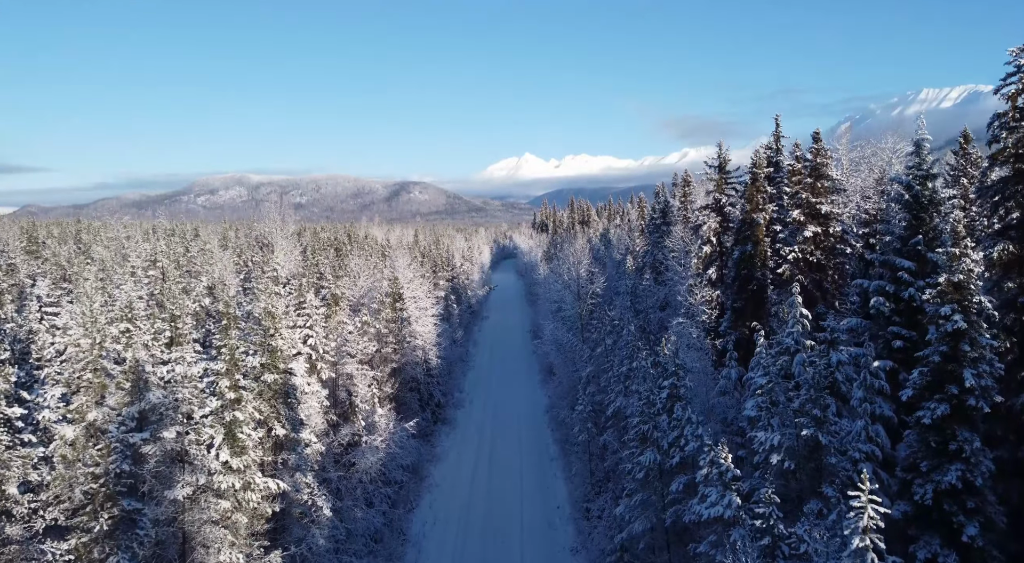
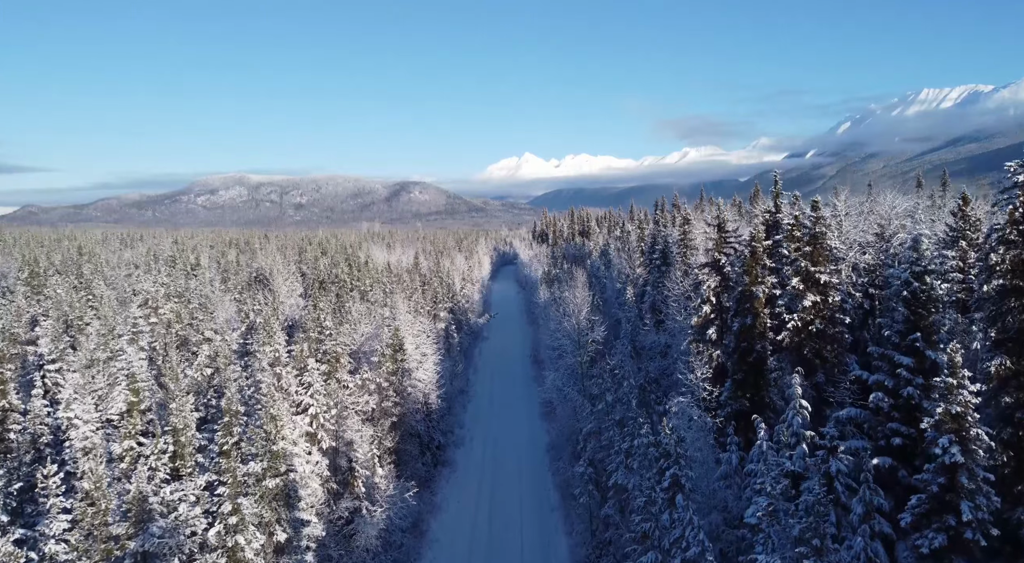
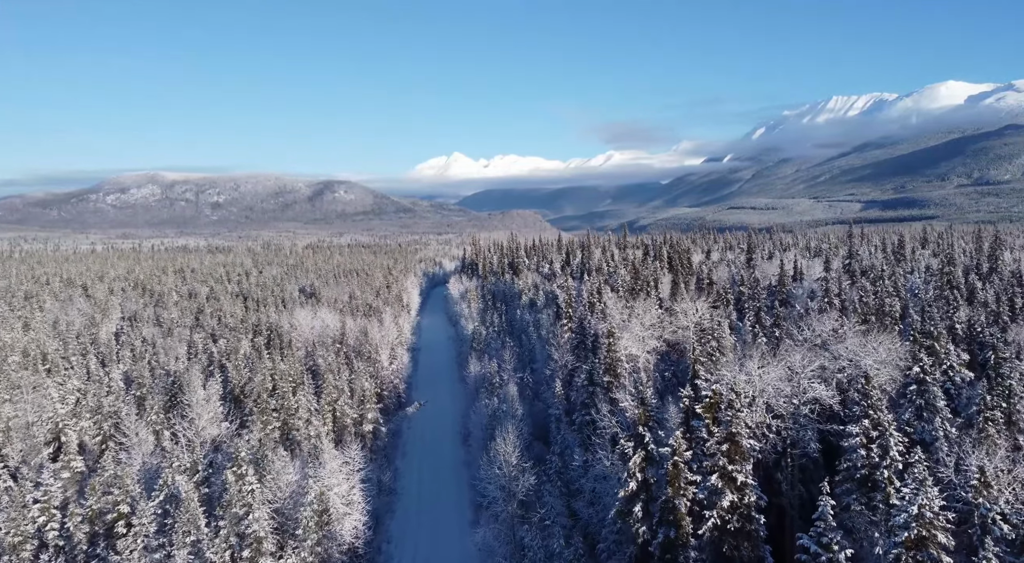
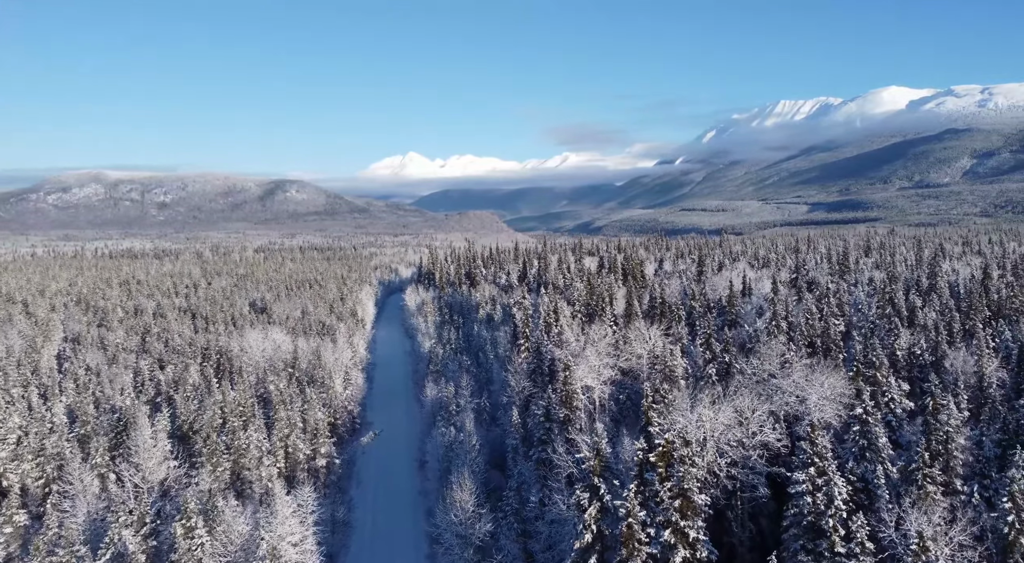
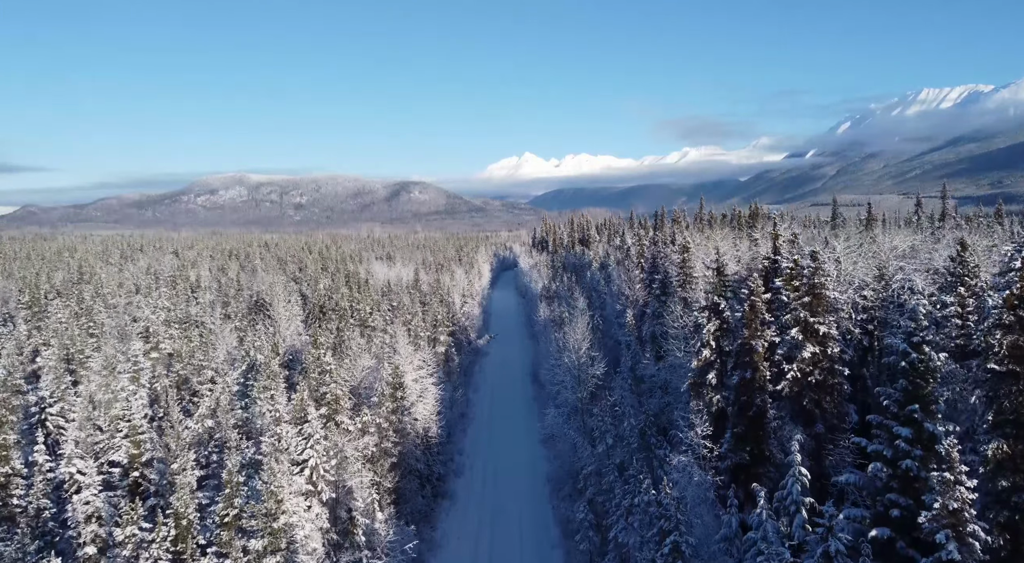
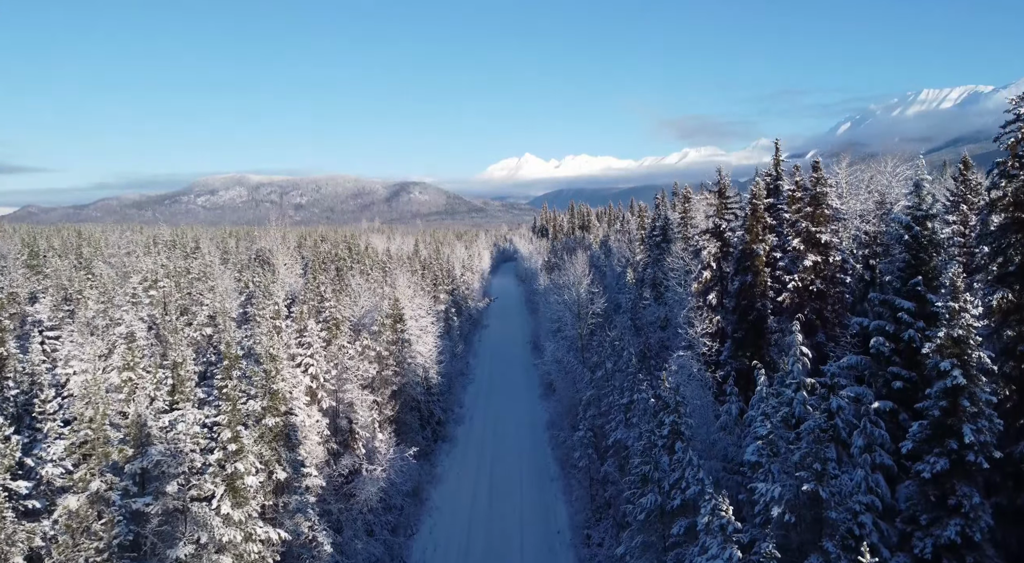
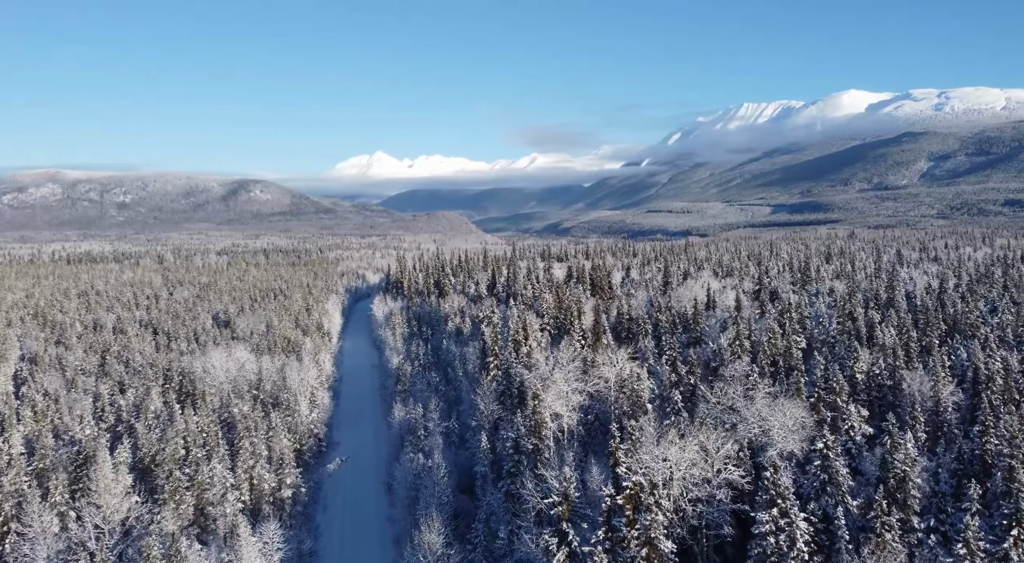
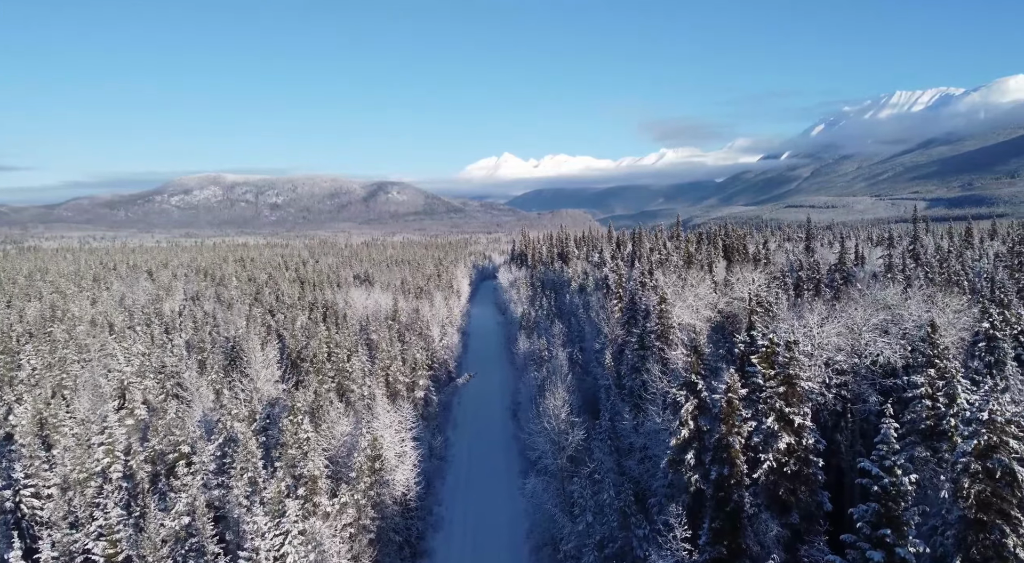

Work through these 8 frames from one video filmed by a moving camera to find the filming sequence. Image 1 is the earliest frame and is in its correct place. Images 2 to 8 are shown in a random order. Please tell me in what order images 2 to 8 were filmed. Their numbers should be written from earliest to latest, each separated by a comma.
6, 2, 5, 8, 3, 4, 7
